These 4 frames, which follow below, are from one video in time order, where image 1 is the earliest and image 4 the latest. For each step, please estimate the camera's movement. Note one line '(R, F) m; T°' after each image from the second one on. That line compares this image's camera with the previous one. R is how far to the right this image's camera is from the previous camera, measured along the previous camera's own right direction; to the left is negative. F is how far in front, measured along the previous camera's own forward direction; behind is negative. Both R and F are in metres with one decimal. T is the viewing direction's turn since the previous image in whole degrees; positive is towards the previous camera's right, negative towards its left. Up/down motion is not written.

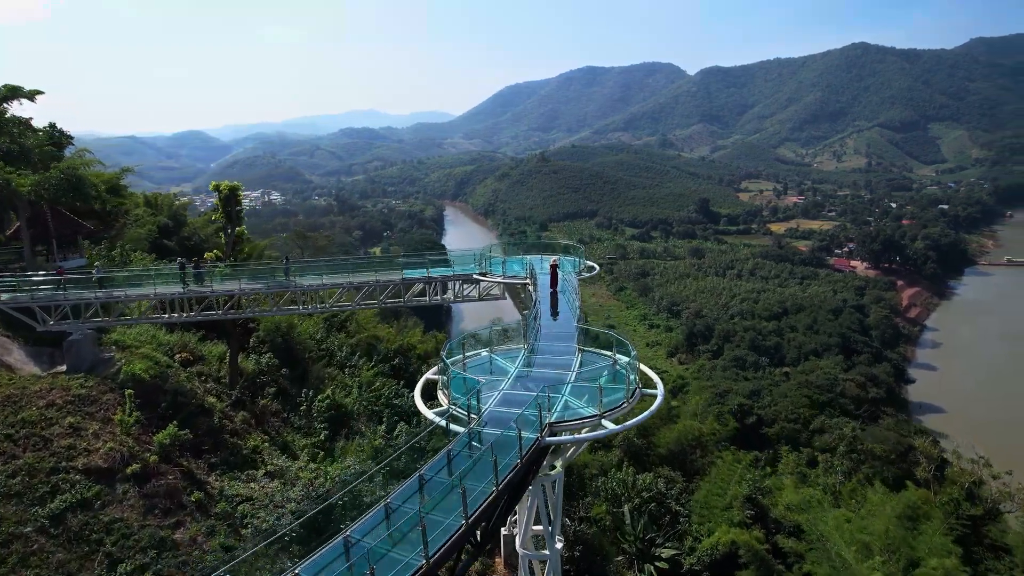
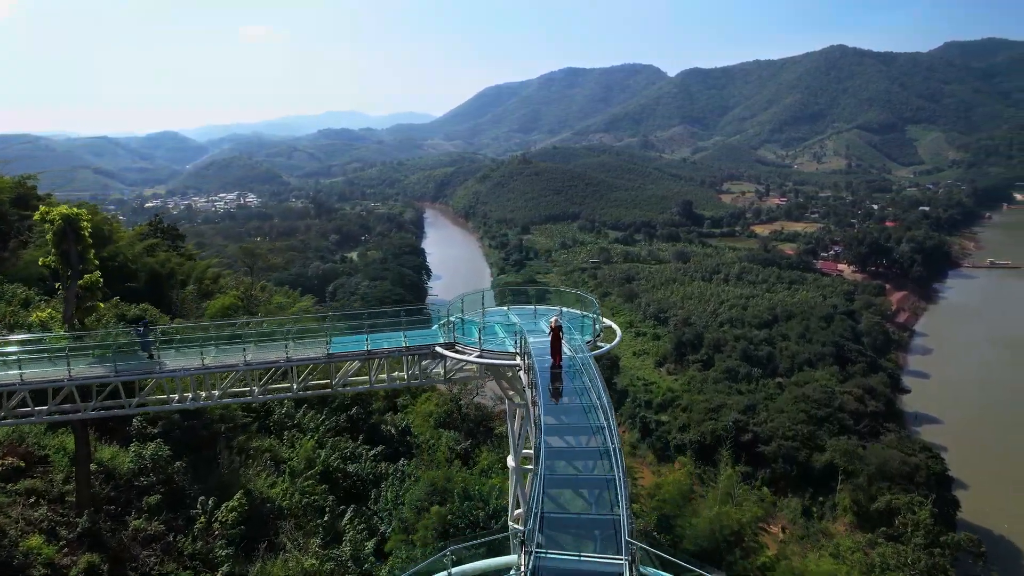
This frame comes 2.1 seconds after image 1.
(0.0, +1.8) m; +2°
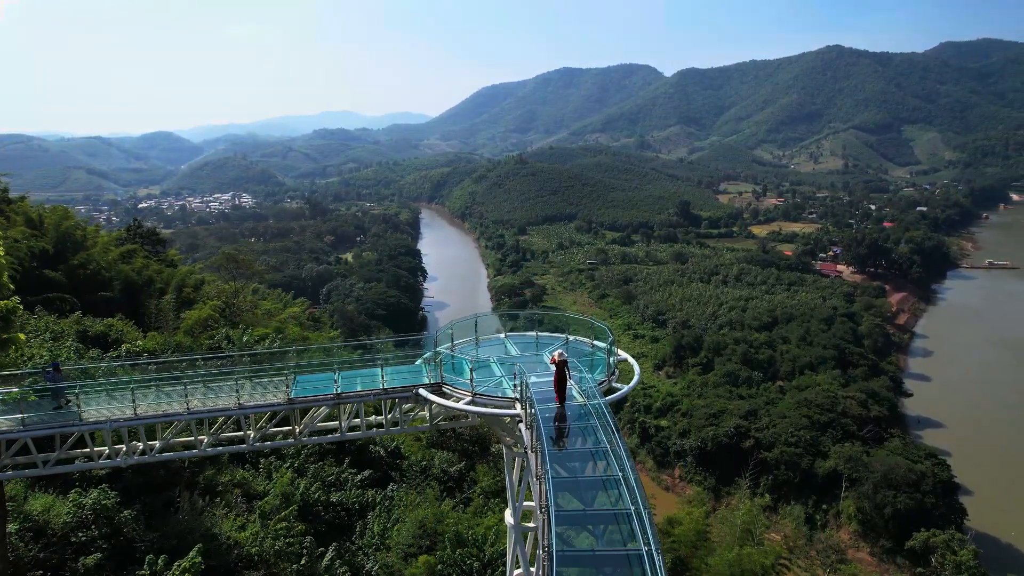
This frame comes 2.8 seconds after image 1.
(0.0, +0.6) m; 0°
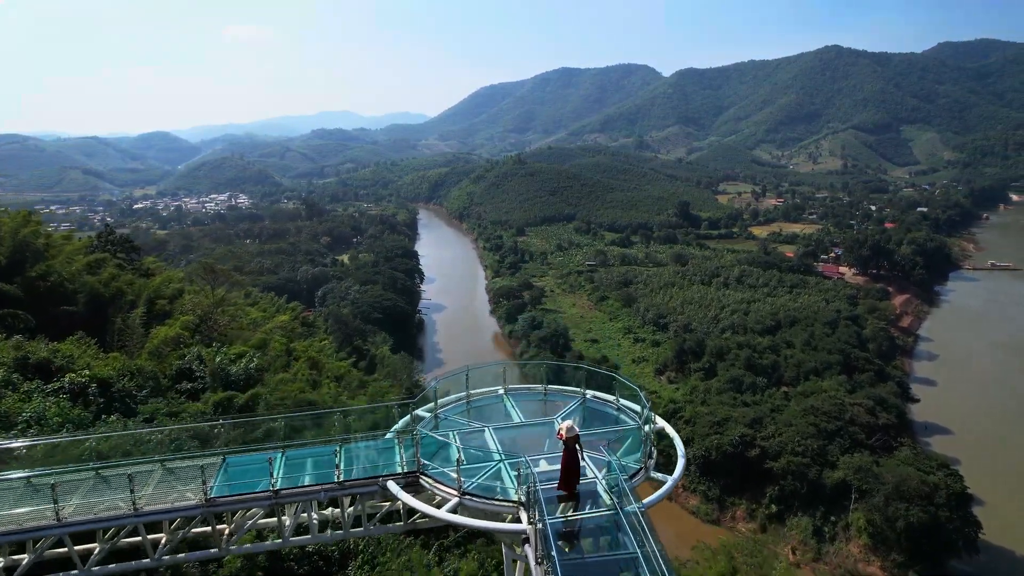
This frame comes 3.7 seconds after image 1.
(0.0, +0.8) m; 0°
